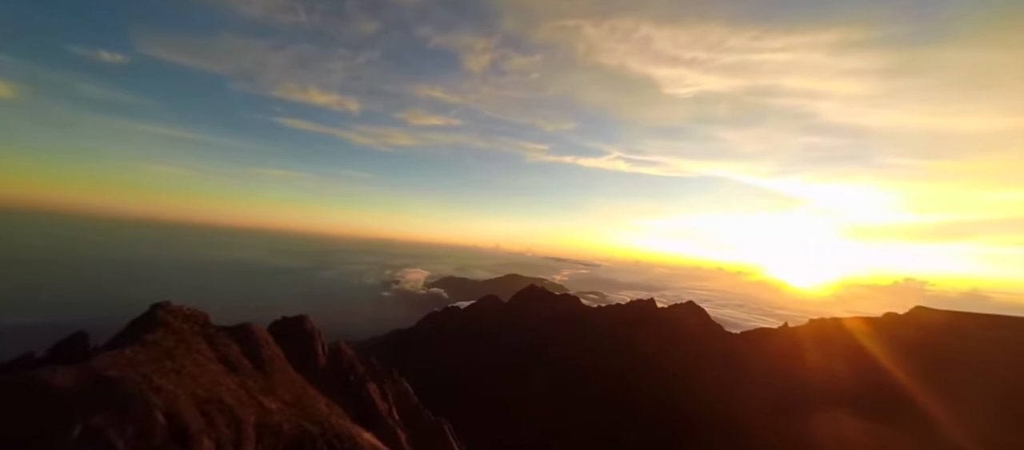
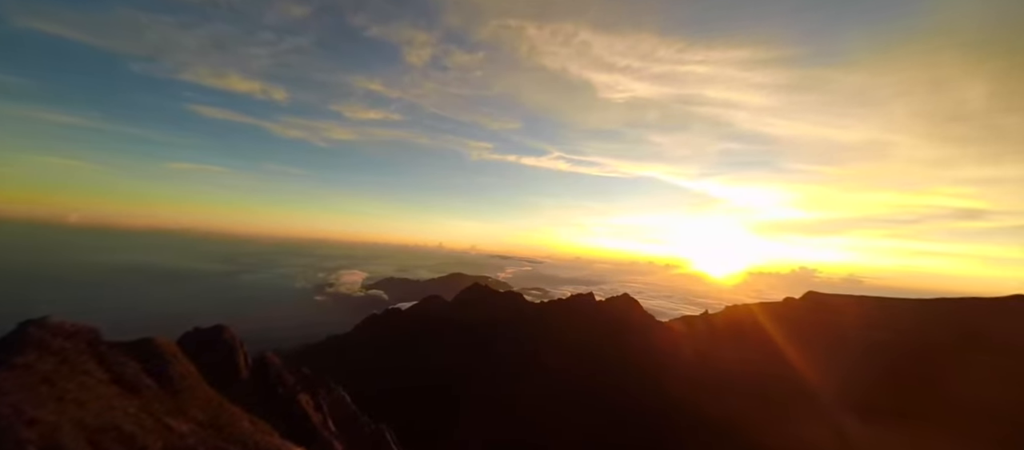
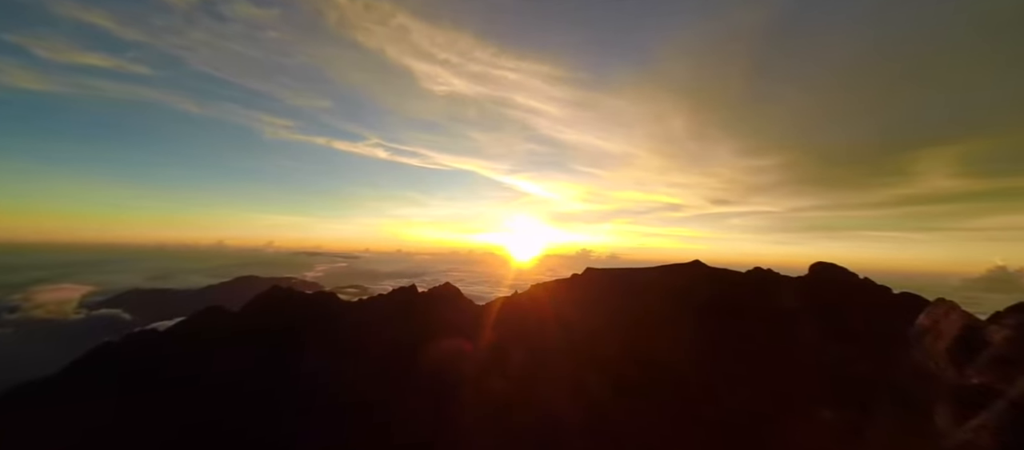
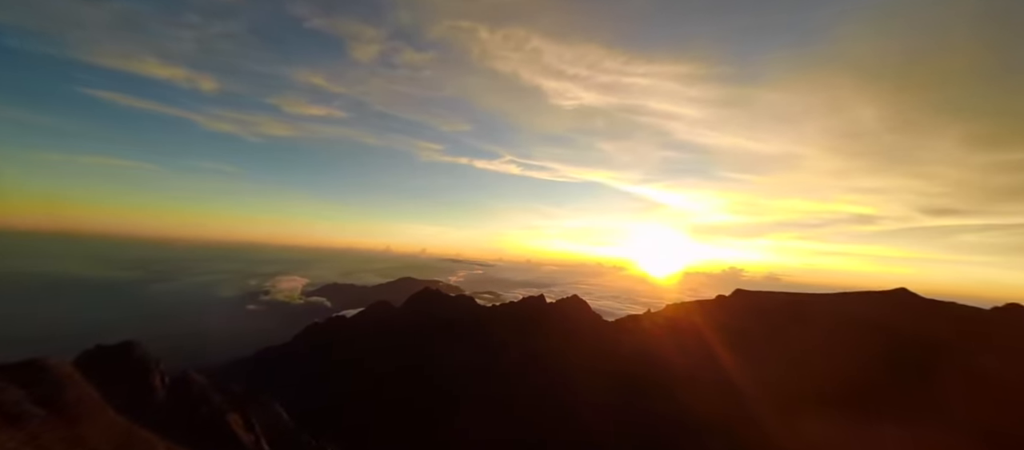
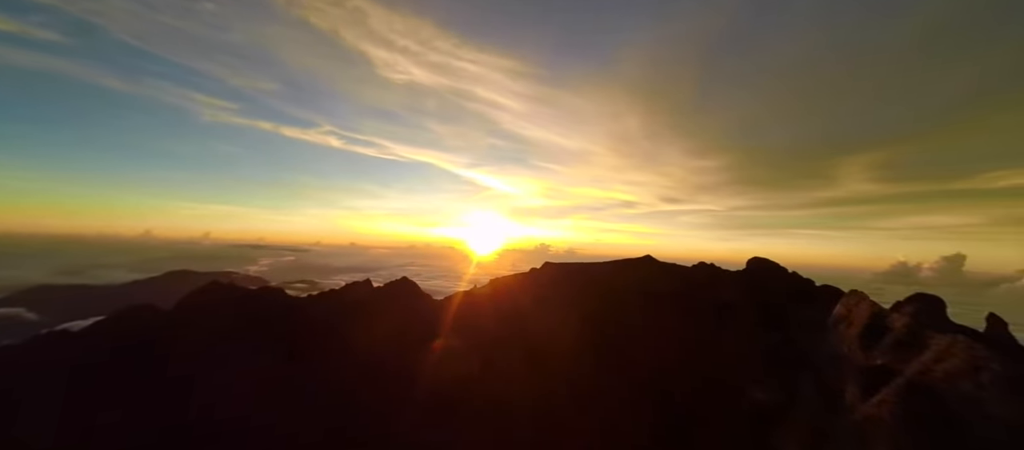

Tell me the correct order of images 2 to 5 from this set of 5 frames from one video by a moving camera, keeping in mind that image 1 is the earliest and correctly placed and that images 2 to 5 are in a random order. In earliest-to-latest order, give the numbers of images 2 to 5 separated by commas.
2, 4, 3, 5
